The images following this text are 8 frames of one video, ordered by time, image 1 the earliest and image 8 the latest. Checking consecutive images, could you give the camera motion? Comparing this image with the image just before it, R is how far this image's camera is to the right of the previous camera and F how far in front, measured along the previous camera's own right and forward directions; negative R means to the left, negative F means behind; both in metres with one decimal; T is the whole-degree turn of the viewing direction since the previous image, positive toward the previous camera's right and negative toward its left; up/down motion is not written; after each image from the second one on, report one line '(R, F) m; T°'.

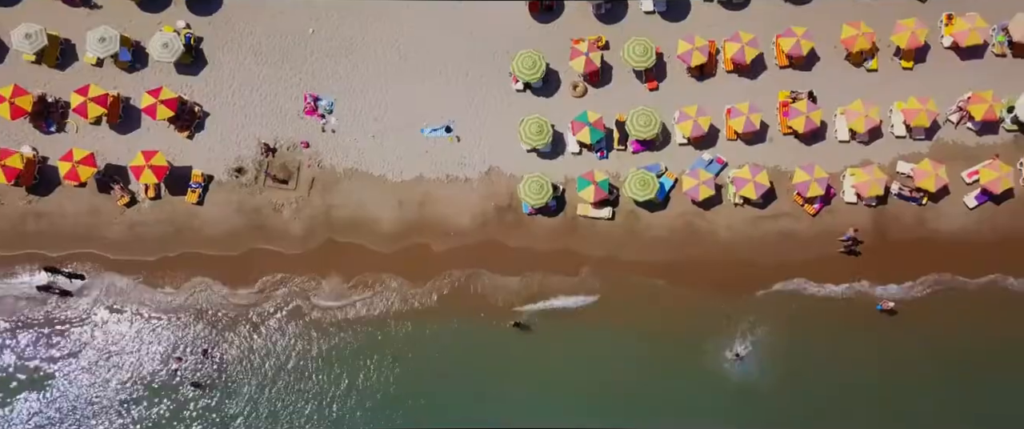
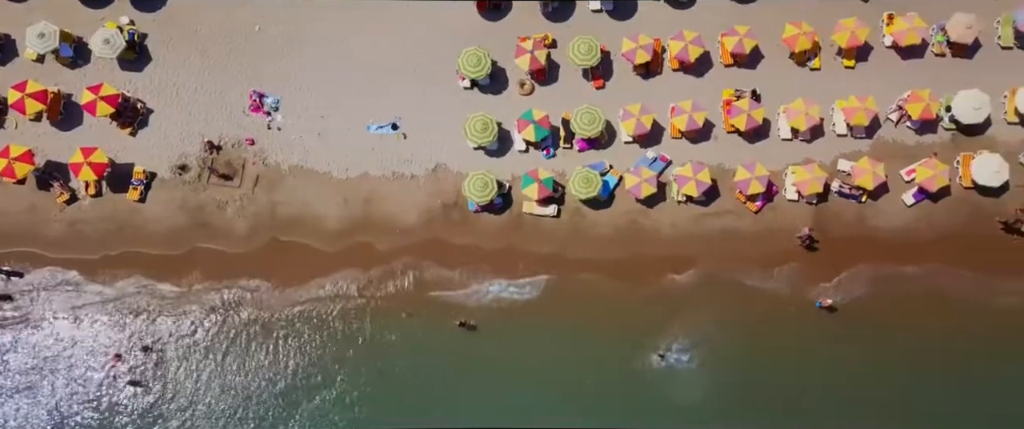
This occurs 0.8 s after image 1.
(+1.5, +0.1) m; 0°
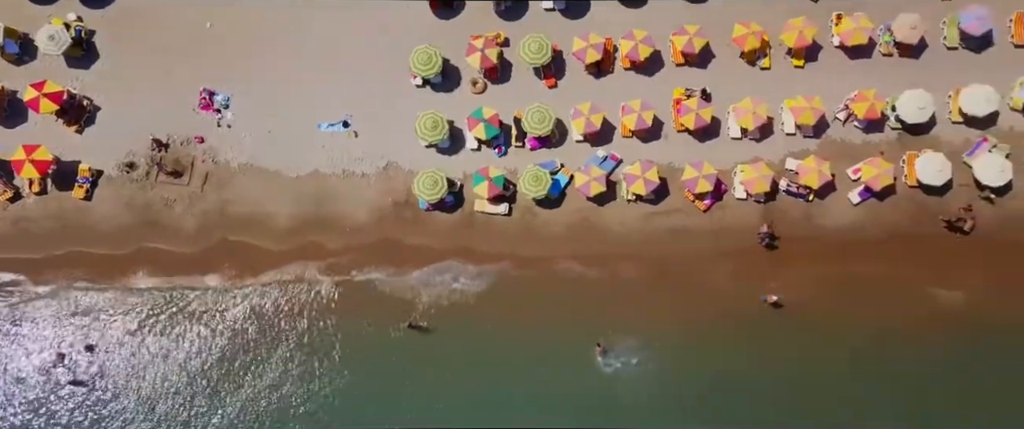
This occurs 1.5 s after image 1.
(+0.9, 0.0) m; +1°
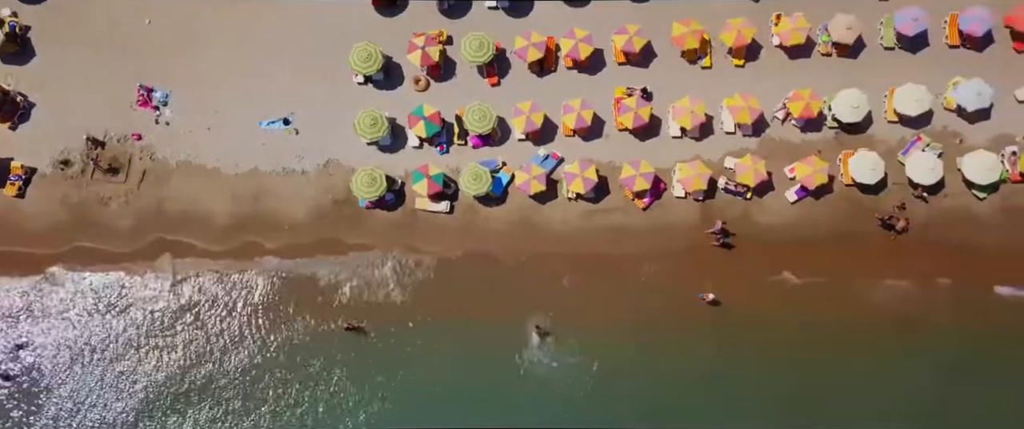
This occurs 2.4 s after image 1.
(+1.1, 0.0) m; +1°
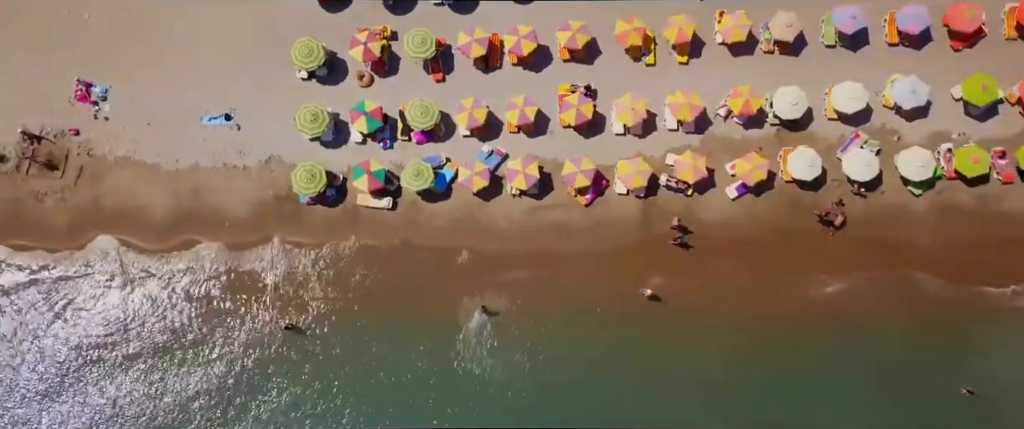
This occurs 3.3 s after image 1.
(+1.0, 0.0) m; +1°
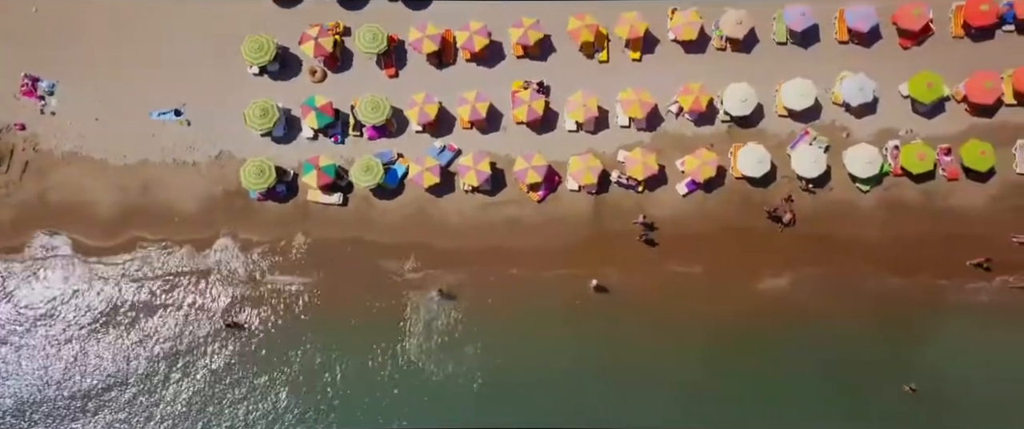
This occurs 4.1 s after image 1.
(+0.9, 0.0) m; +1°
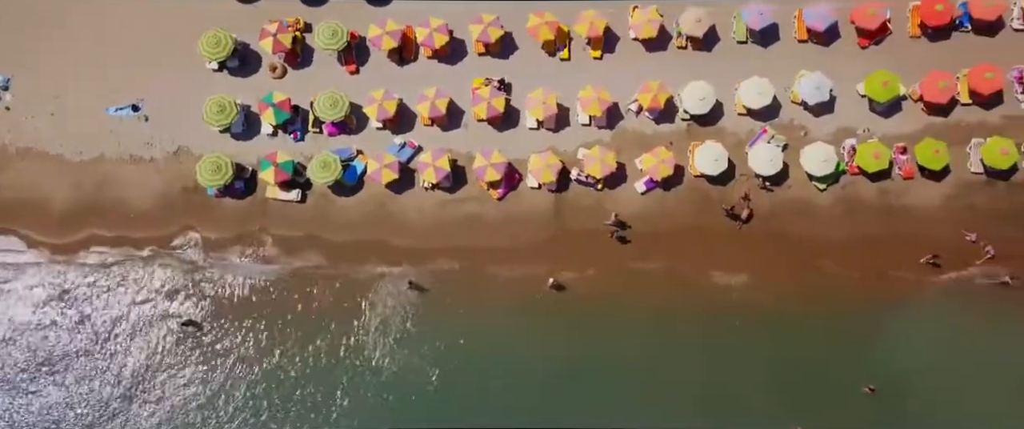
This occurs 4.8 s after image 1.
(+0.7, 0.0) m; +1°
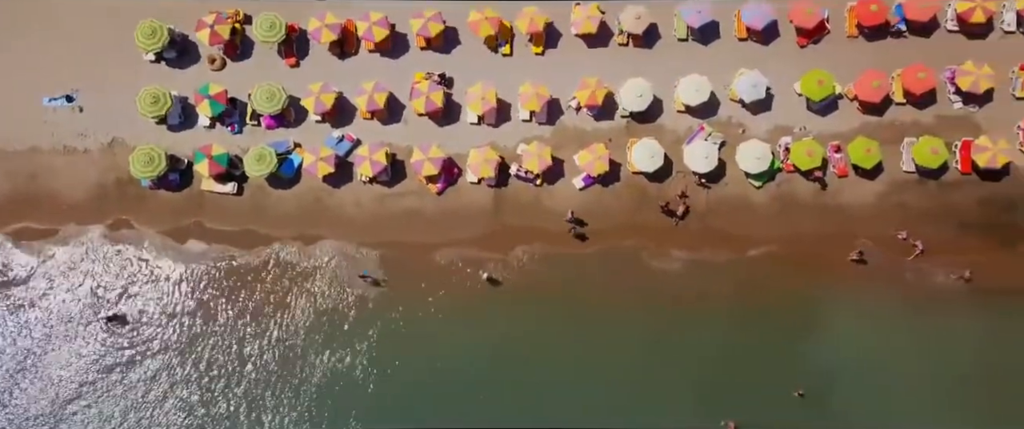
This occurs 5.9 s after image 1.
(+1.2, 0.0) m; +1°
